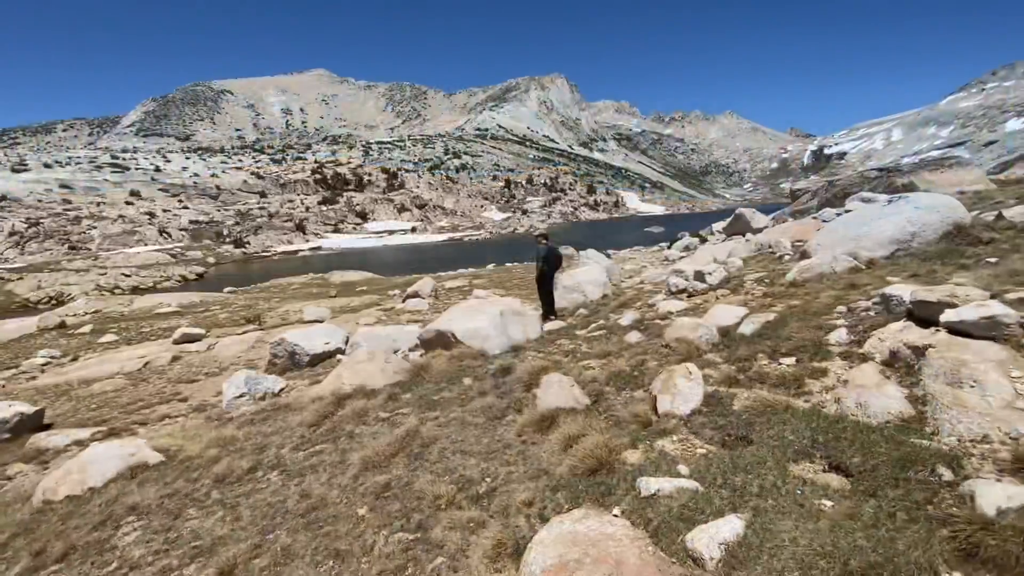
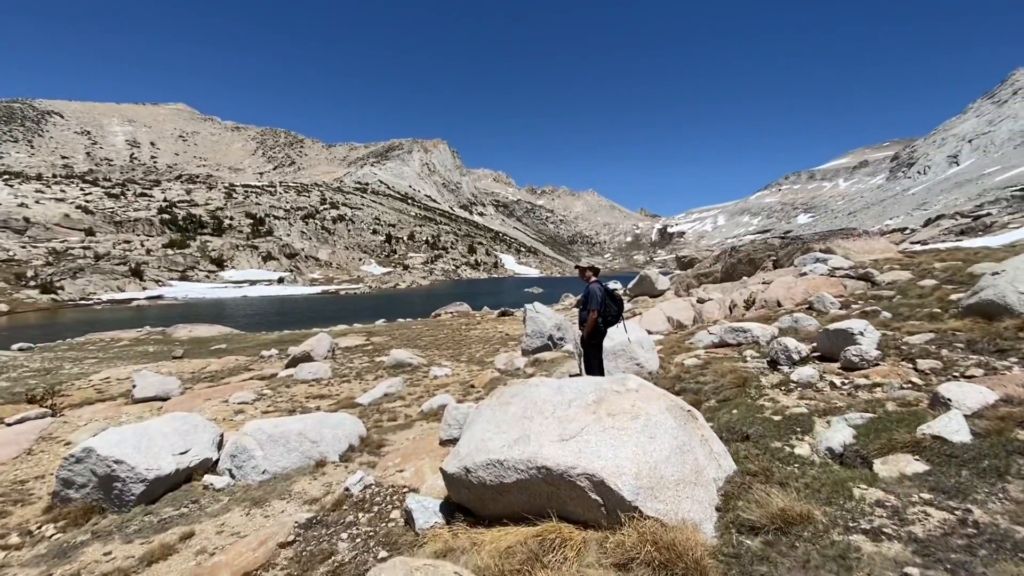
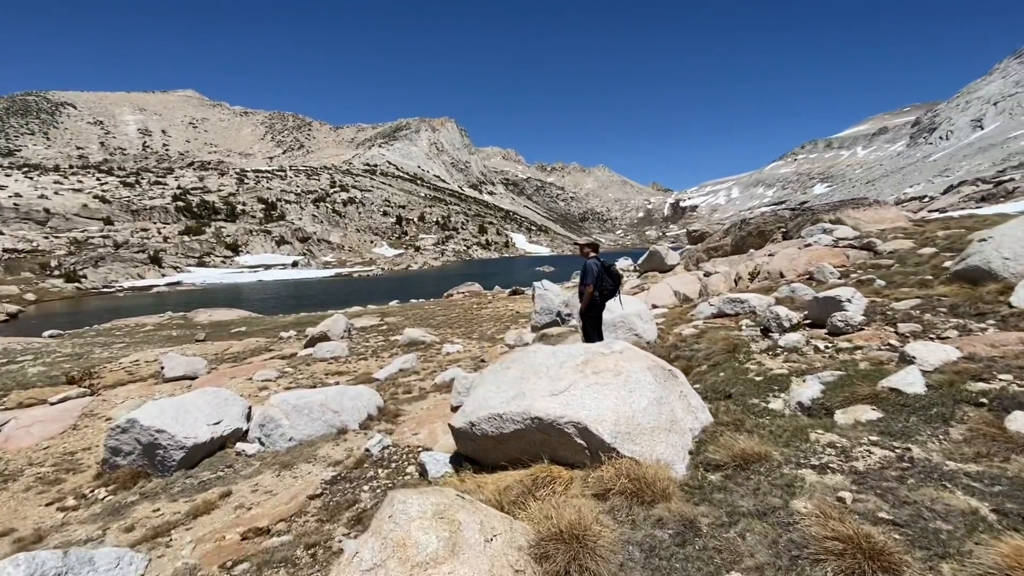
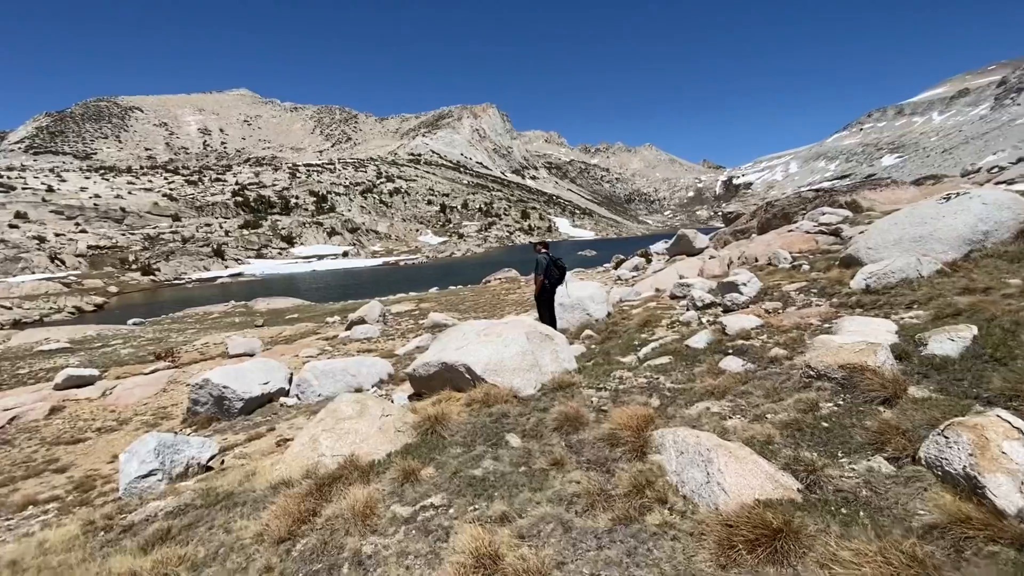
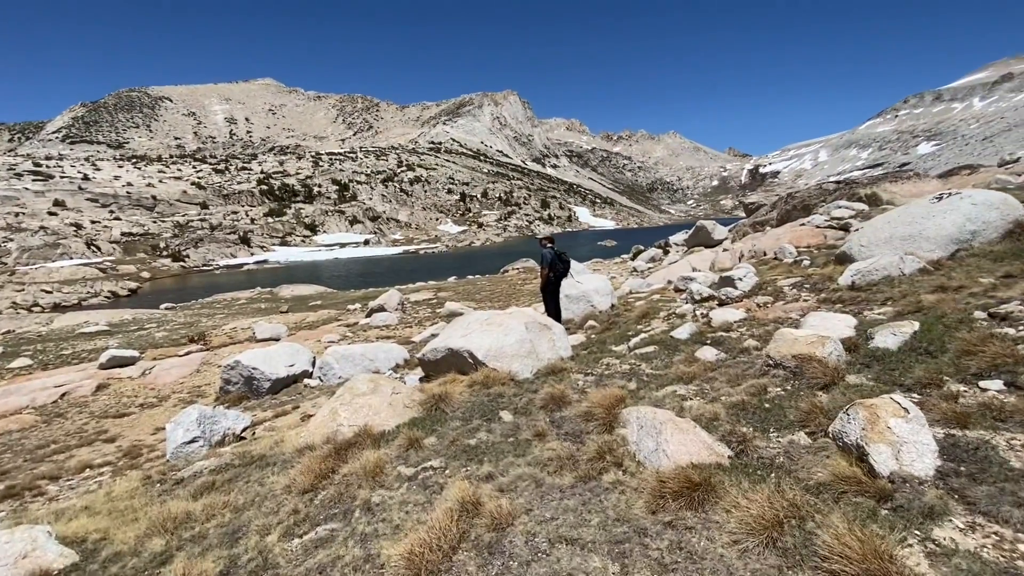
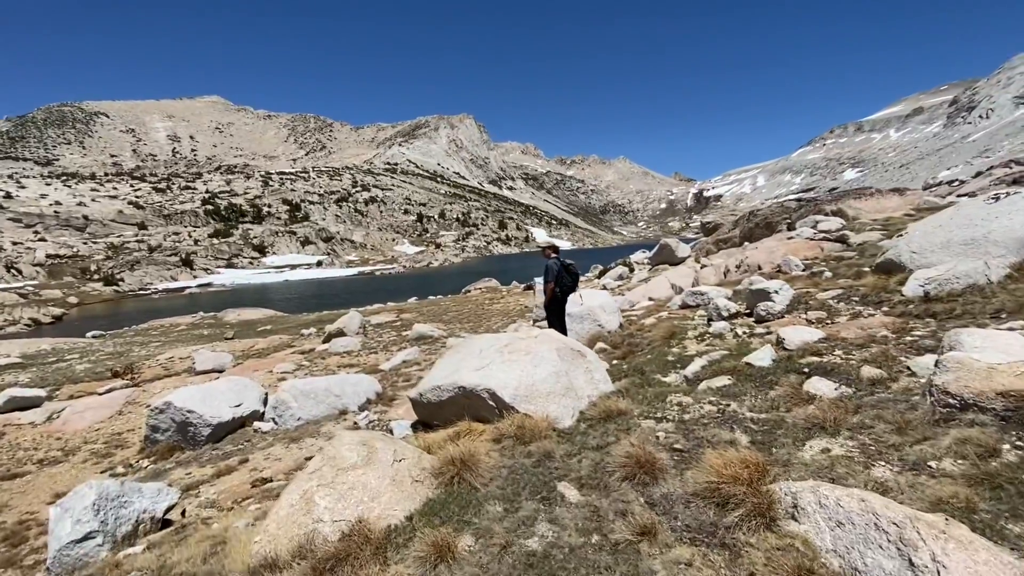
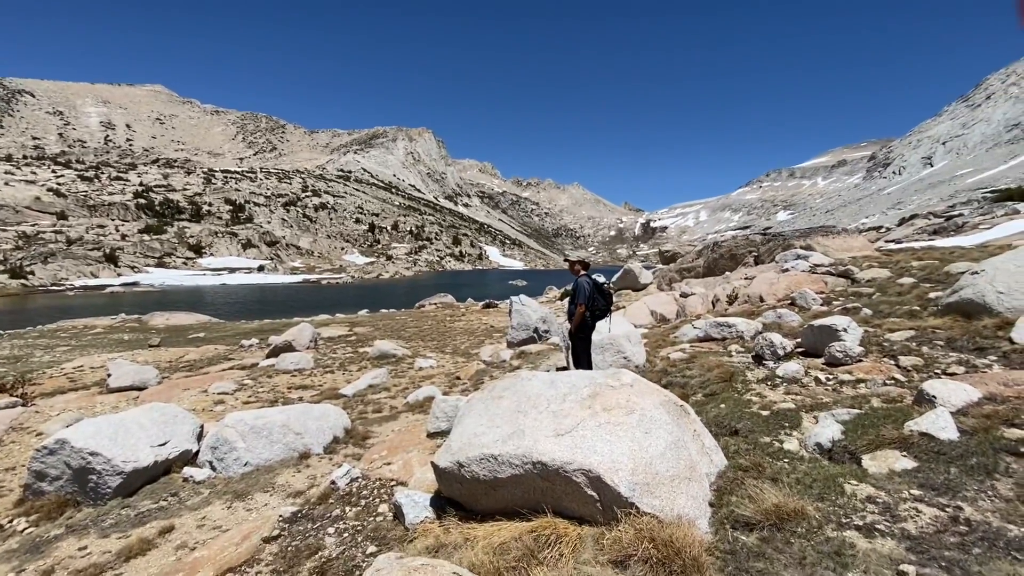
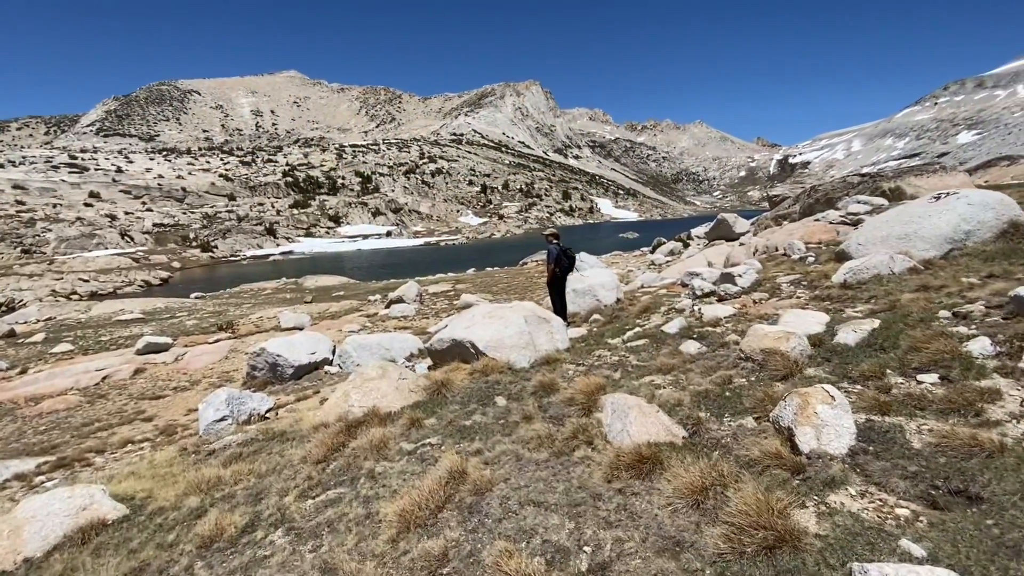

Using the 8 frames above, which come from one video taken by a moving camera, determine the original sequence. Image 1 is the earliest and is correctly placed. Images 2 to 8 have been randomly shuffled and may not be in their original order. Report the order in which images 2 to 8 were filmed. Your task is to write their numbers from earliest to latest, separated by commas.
8, 5, 4, 6, 3, 2, 7
